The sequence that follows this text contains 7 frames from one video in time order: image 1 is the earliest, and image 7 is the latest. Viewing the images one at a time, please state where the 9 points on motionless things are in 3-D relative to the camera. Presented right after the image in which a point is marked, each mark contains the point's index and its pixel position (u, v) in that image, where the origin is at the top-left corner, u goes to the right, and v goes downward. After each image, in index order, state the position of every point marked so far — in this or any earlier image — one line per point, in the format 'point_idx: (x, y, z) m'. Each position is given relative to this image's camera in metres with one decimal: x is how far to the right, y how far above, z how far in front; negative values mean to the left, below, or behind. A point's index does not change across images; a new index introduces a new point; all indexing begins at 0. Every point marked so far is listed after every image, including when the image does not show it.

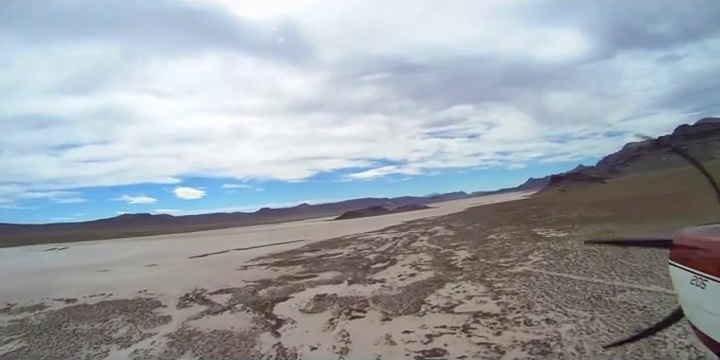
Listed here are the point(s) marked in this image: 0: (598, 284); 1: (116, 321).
0: (+6.1, -2.7, +10.4) m
1: (-8.5, -4.8, +14.1) m
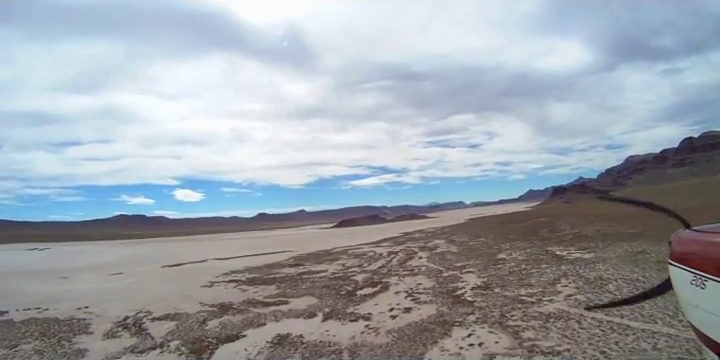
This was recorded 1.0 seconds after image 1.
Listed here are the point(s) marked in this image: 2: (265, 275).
0: (+5.6, -2.9, +7.3) m
1: (-9.1, -4.7, +10.9) m
2: (-4.6, -4.6, +19.6) m
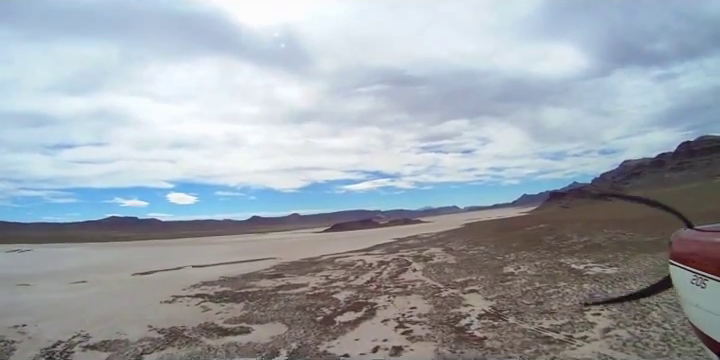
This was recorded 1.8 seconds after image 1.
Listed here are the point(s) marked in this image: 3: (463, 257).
0: (+5.1, -2.8, +5.0) m
1: (-9.6, -4.7, +8.4) m
2: (-5.2, -4.6, +17.2) m
3: (+4.6, -3.4, +18.2) m
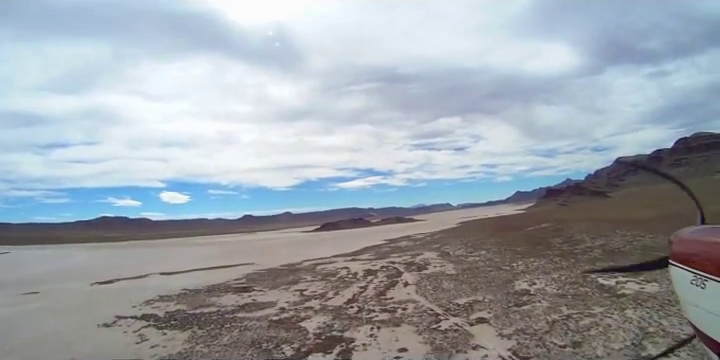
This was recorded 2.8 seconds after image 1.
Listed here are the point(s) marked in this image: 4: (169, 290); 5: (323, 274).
0: (+4.7, -2.7, +2.3) m
1: (-10.1, -4.6, +5.4) m
2: (-5.9, -4.5, +14.3) m
3: (+3.9, -3.3, +15.5) m
4: (-9.1, -5.2, +19.4) m
5: (-1.7, -4.2, +18.2) m
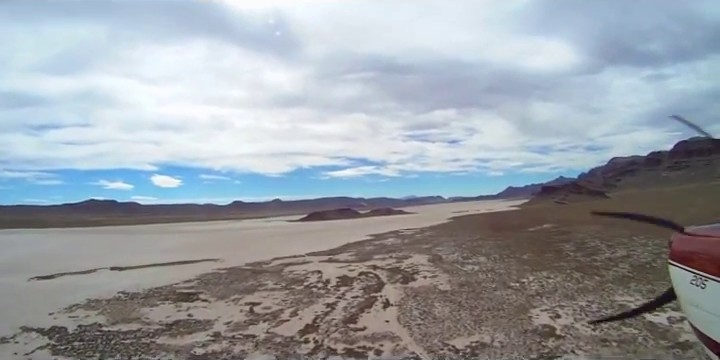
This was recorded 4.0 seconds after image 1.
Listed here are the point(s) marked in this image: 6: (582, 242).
0: (+4.0, -2.8, -0.8) m
1: (-10.8, -4.1, +2.1) m
2: (-6.8, -3.9, +11.0) m
3: (+3.0, -3.0, +12.4) m
4: (-10.1, -4.4, +16.1) m
5: (-2.6, -3.7, +15.0) m
6: (+10.2, -2.8, +18.8) m
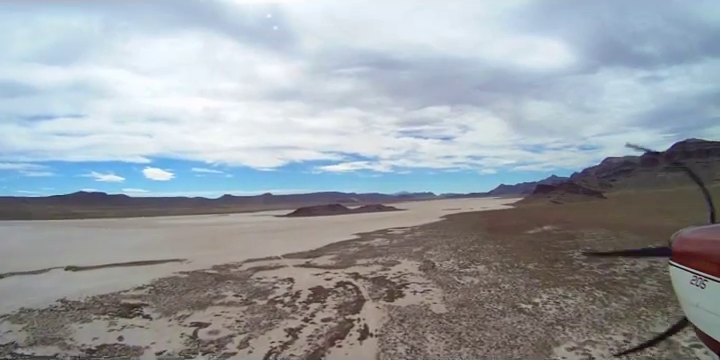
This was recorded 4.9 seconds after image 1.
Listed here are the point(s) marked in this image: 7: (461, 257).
0: (+3.6, -2.9, -3.1) m
1: (-11.3, -3.9, -0.4) m
2: (-7.4, -3.6, +8.6) m
3: (+2.4, -2.9, +10.1) m
4: (-10.8, -4.0, +13.6) m
5: (-3.3, -3.4, +12.6) m
6: (+9.5, -2.8, +16.6) m
7: (+3.9, -3.0, +15.7) m
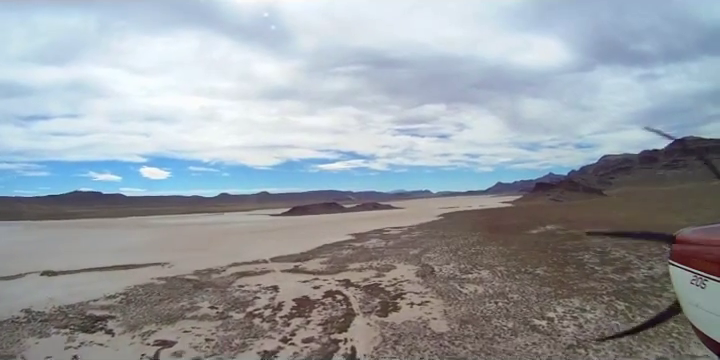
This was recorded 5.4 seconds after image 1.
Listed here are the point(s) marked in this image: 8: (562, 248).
0: (+3.5, -2.8, -4.3) m
1: (-11.5, -3.9, -1.8) m
2: (-7.6, -3.6, +7.3) m
3: (+2.2, -2.8, +8.9) m
4: (-11.1, -4.0, +12.3) m
5: (-3.6, -3.4, +11.4) m
6: (+9.2, -2.6, +15.5) m
7: (+3.6, -2.9, +14.5) m
8: (+8.2, -2.7, +16.5) m
